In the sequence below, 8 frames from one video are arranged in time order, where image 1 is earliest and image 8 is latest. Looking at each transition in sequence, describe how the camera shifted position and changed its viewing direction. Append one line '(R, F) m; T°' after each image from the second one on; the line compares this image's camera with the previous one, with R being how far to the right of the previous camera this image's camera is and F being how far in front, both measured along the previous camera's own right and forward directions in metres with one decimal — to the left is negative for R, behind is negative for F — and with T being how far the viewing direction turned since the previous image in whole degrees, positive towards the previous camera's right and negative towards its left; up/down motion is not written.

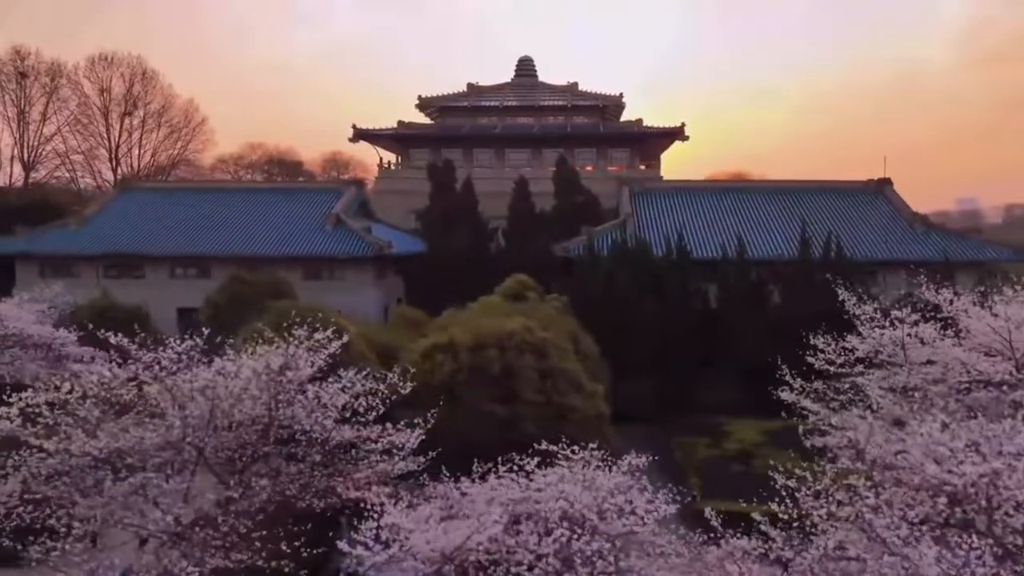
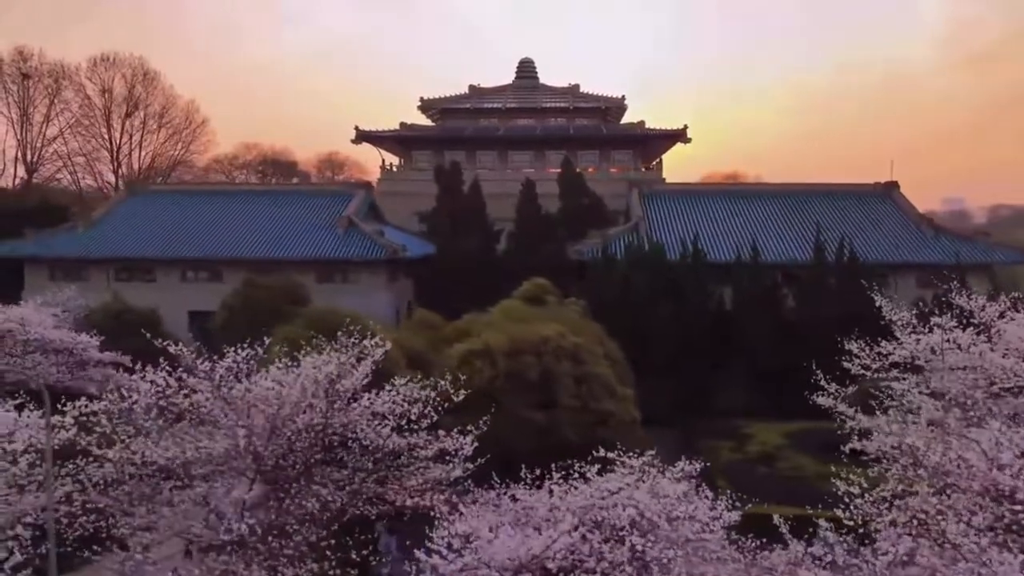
(-0.7, -0.1) m; +1°
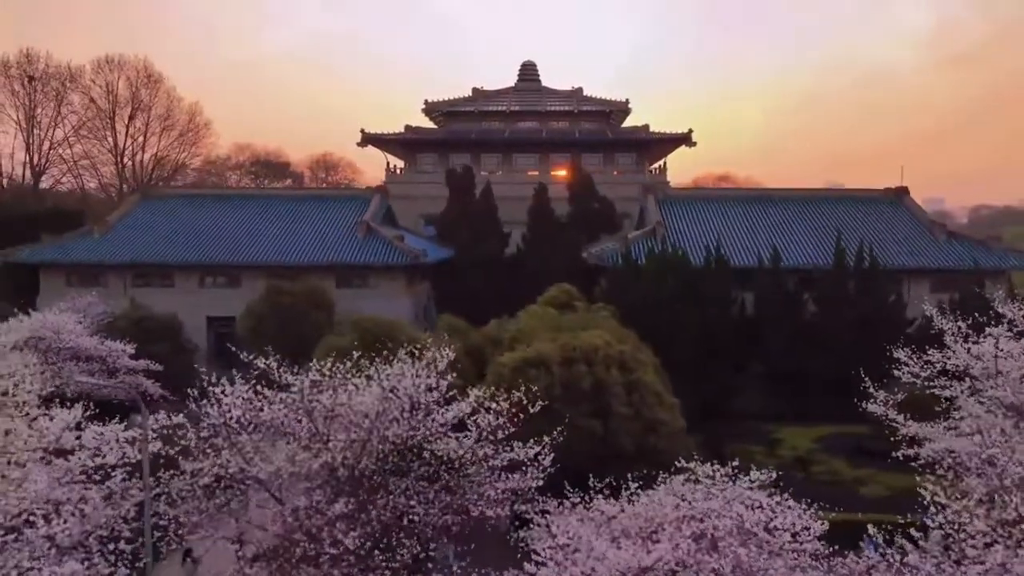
(-1.0, -0.1) m; +1°
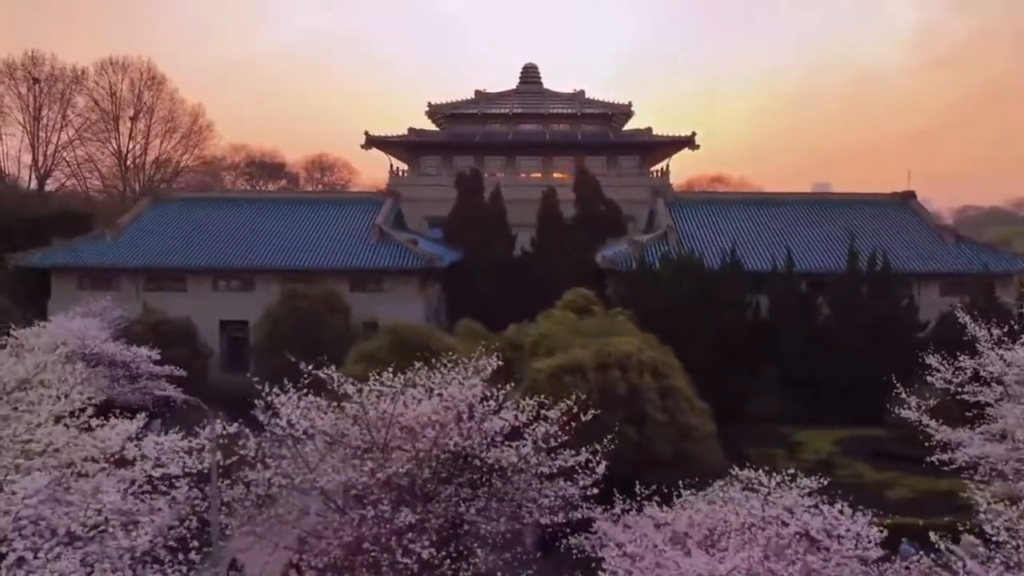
(-0.7, -0.1) m; +1°
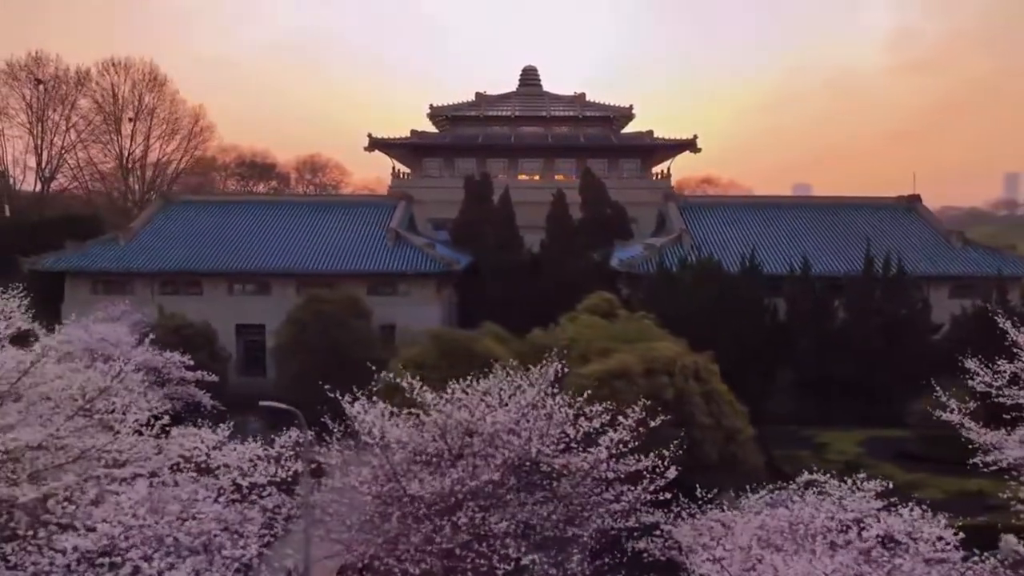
(-1.0, -0.1) m; +1°
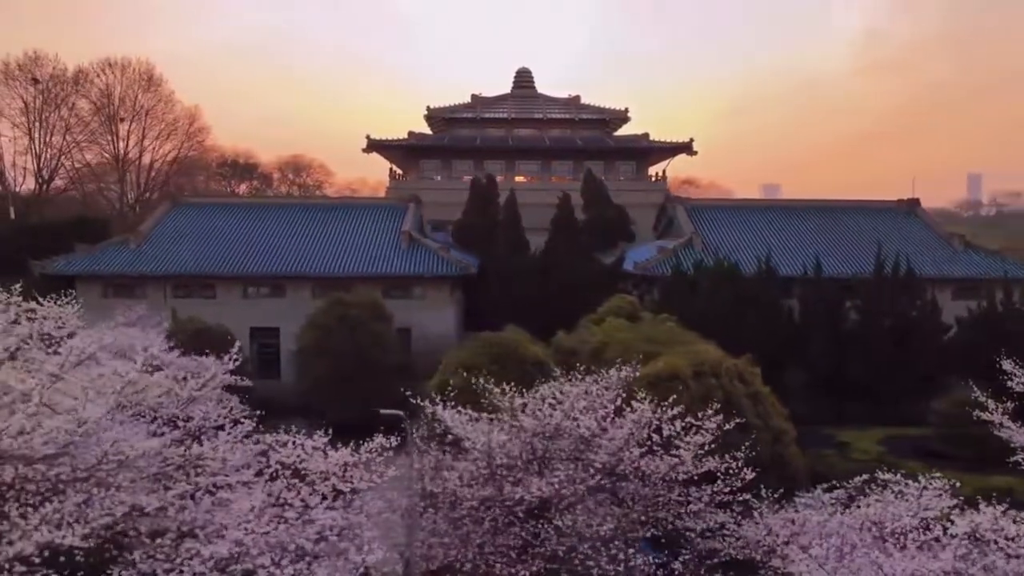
(-1.2, -0.2) m; +2°
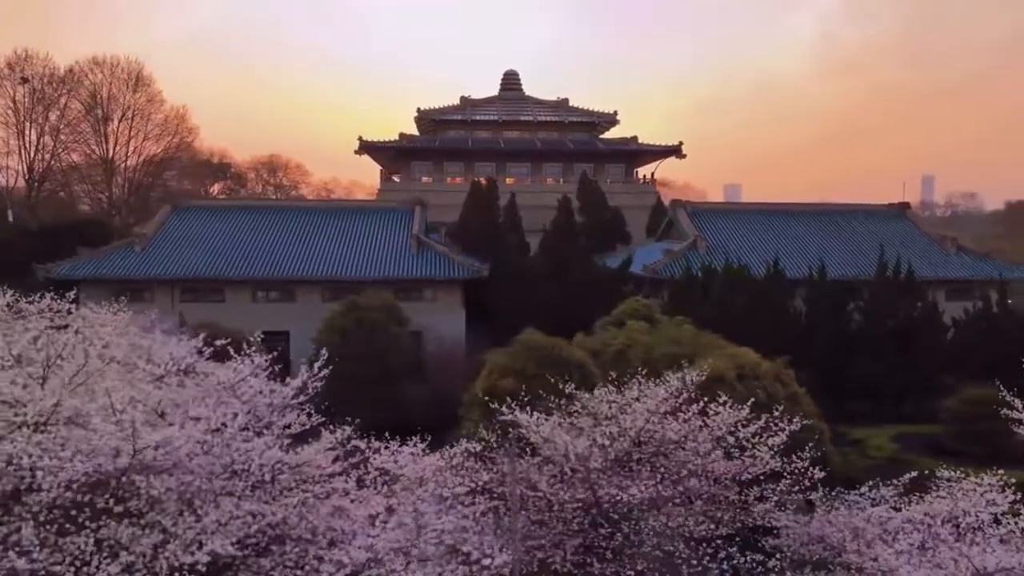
(-1.3, -0.2) m; +3°
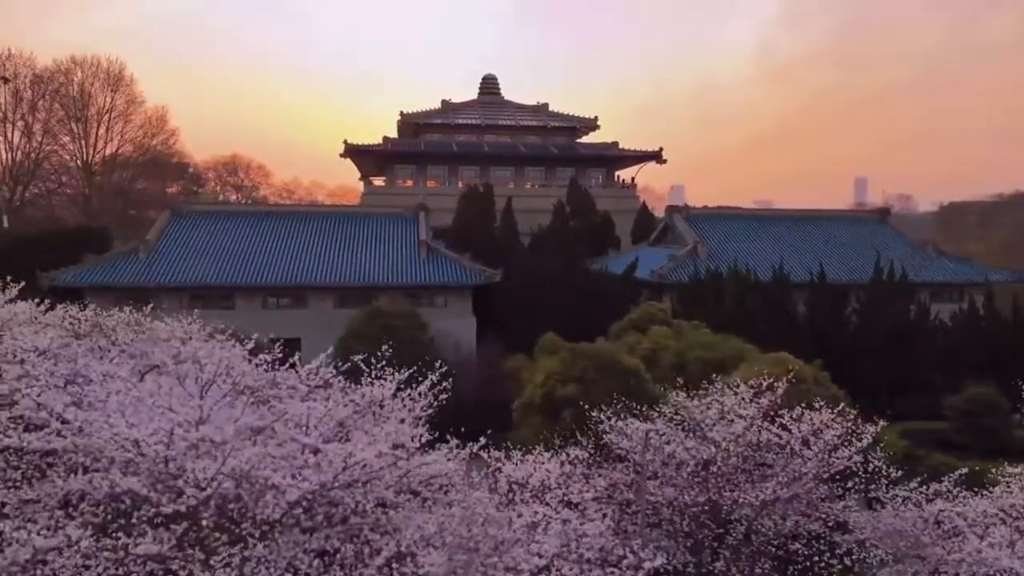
(-1.9, -0.3) m; +4°
